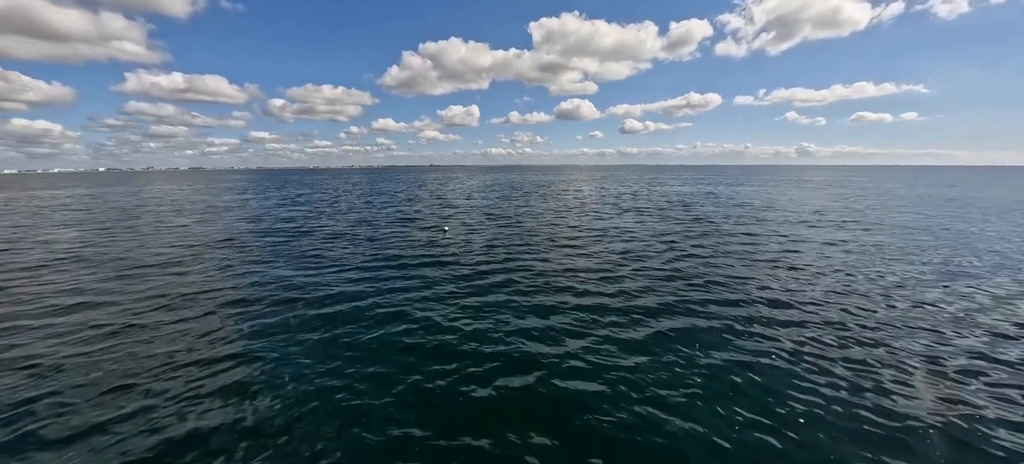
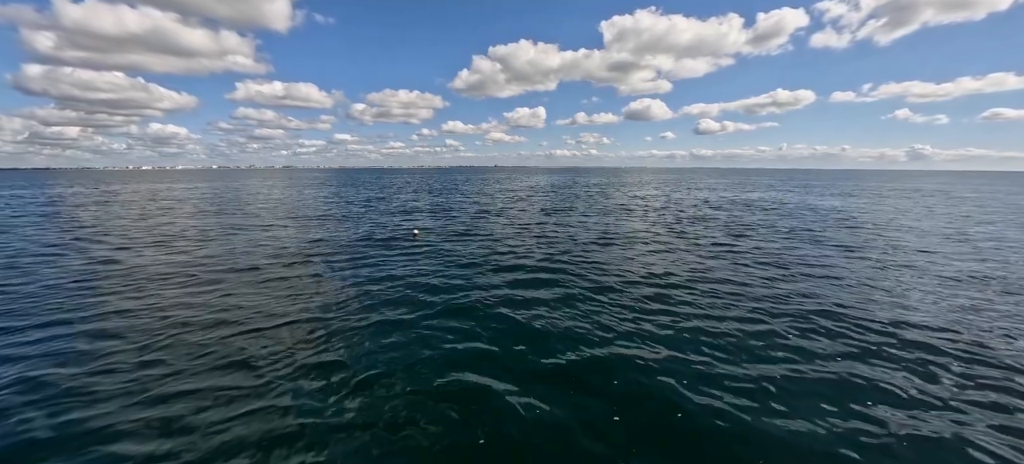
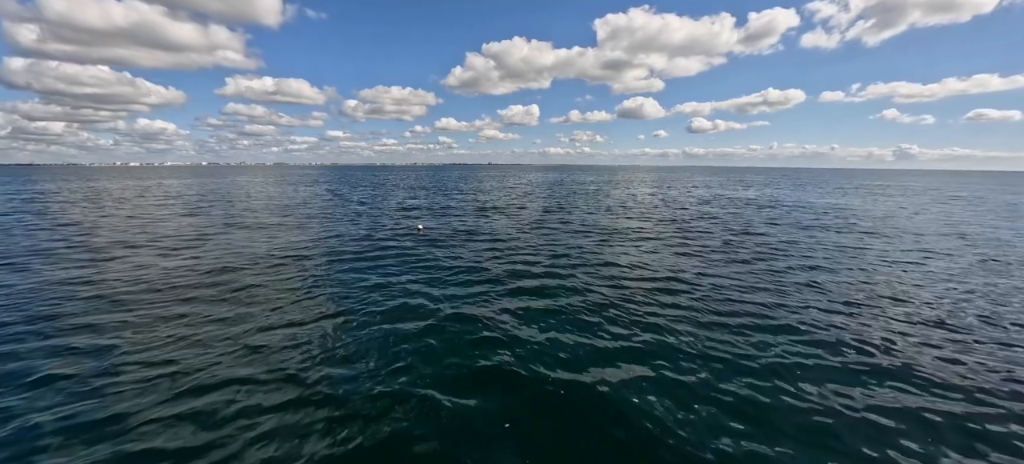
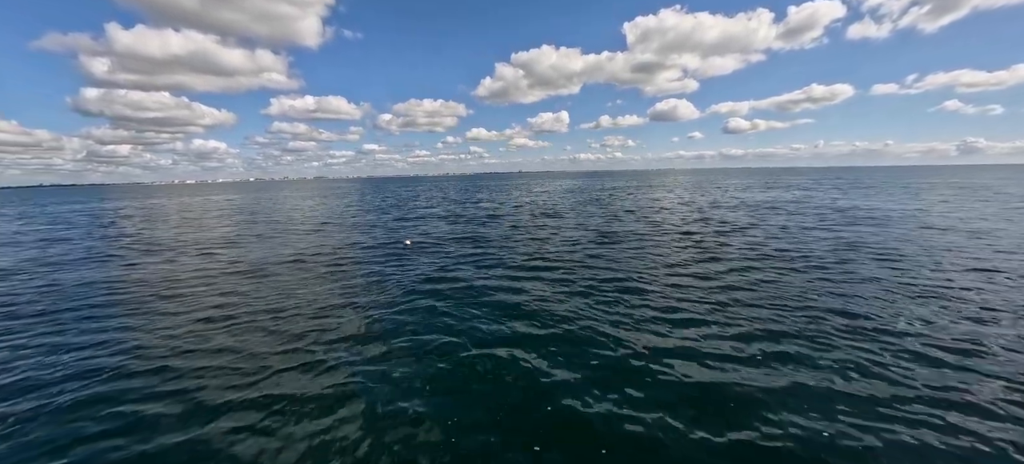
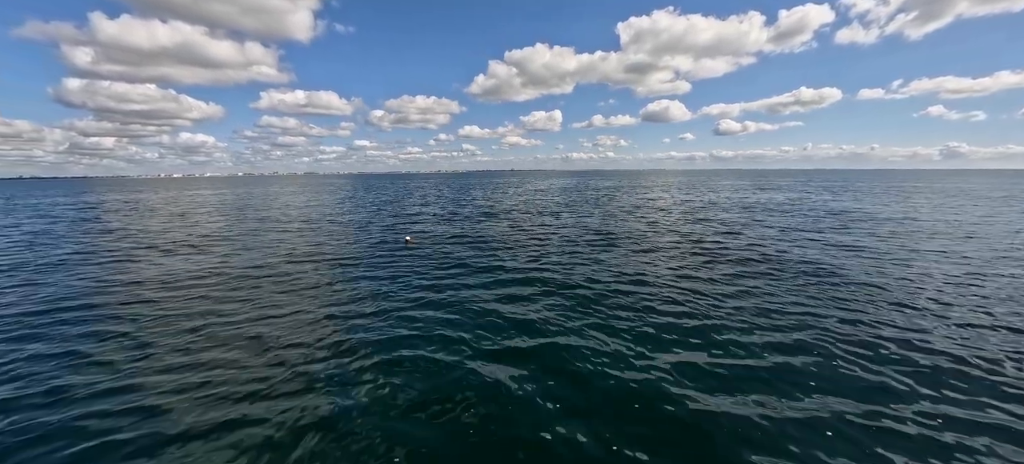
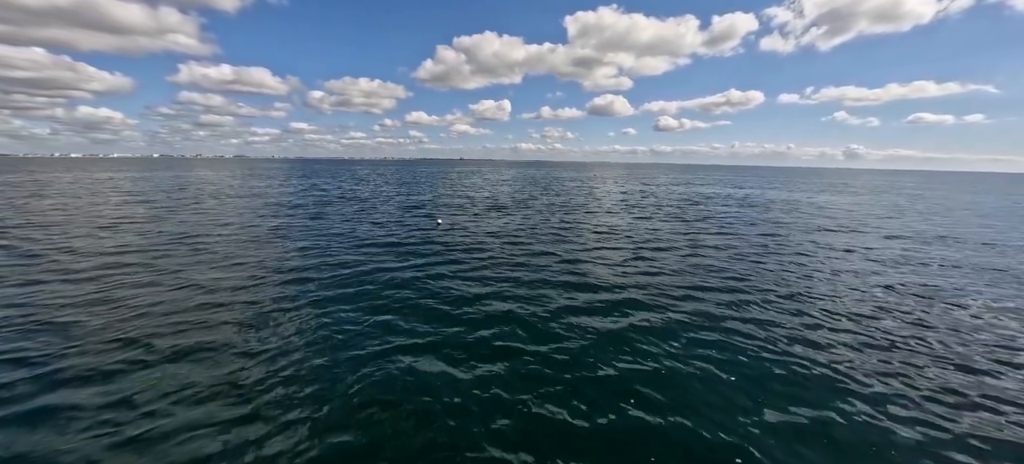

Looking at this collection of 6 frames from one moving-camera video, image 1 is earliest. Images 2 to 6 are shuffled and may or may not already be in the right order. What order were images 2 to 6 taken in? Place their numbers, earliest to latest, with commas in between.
6, 3, 2, 5, 4
